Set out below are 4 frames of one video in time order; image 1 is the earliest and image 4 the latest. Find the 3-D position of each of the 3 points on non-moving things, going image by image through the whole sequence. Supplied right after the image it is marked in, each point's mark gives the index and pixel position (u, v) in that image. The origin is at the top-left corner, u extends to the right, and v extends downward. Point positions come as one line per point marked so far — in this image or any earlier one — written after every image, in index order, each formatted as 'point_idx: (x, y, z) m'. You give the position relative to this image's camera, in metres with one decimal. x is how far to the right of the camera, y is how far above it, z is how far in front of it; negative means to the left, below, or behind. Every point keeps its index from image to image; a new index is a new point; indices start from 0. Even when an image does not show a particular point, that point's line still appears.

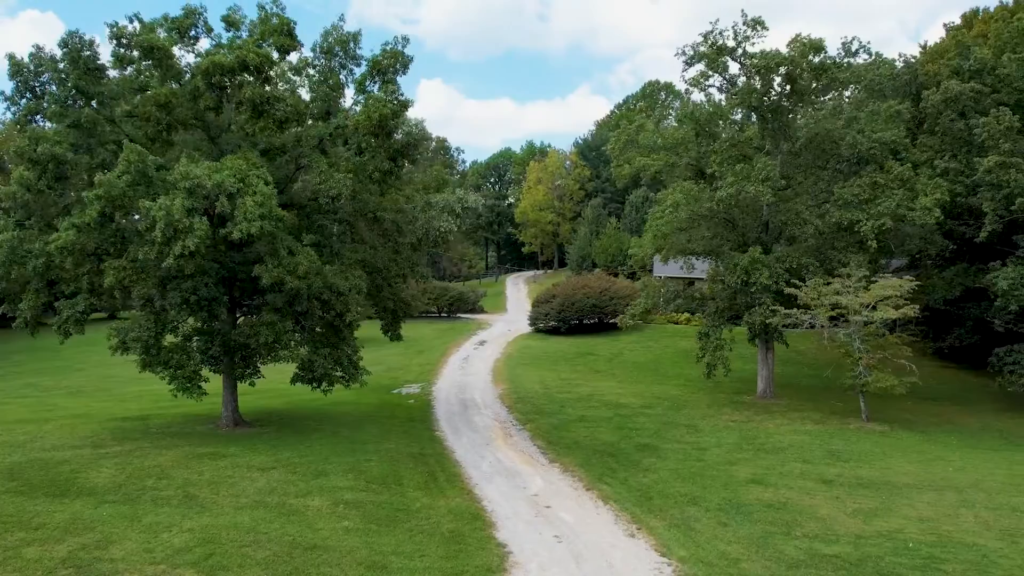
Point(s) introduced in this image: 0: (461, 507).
0: (-0.8, -3.8, +12.2) m
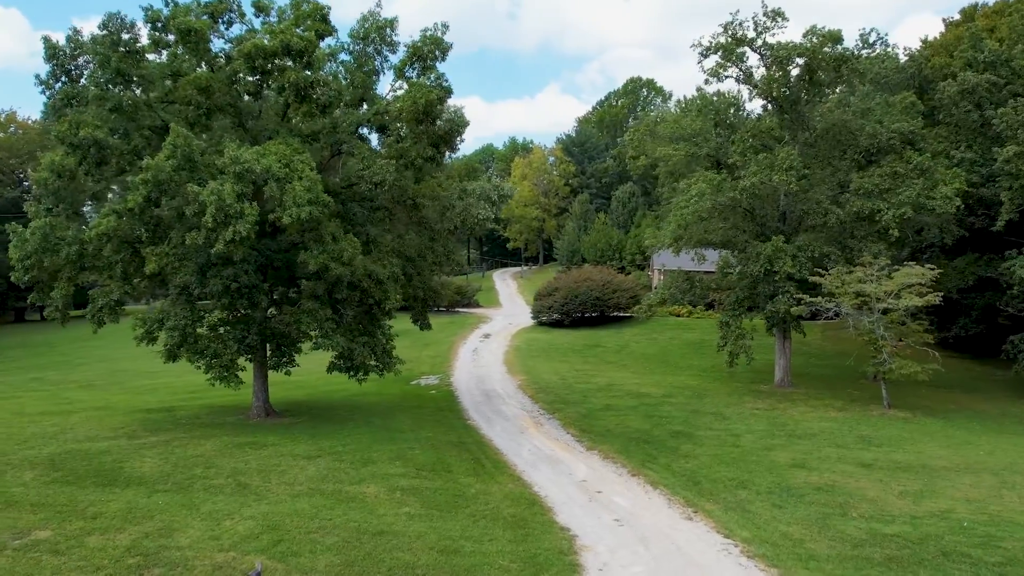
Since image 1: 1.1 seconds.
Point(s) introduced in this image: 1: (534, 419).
0: (+0.1, -3.6, +12.2) m
1: (+0.6, -3.6, +18.9) m
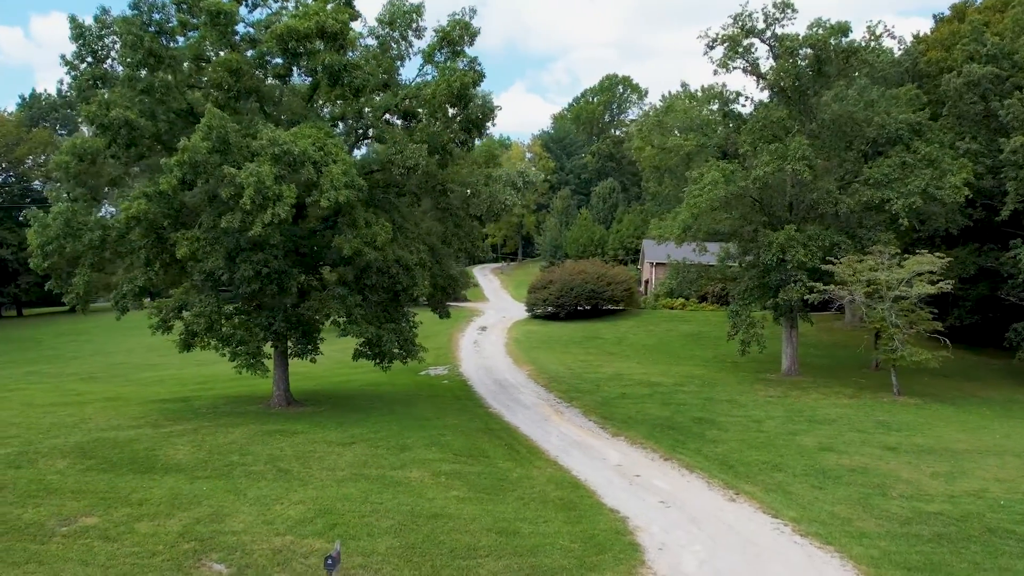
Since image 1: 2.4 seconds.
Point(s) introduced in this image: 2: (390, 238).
0: (+0.8, -3.3, +12.1) m
1: (+1.1, -3.2, +18.9) m
2: (-2.4, +1.0, +13.8) m
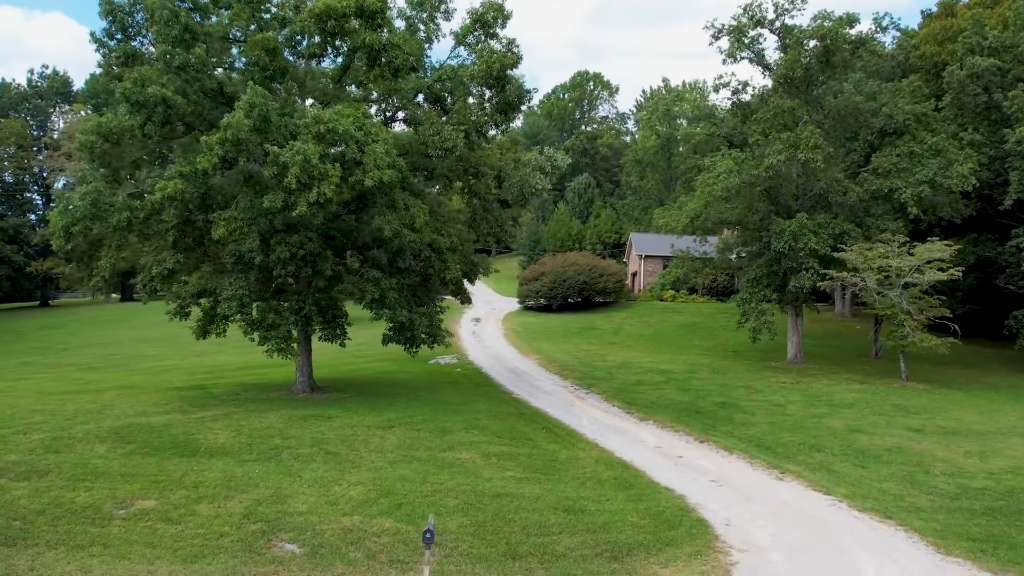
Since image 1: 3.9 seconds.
0: (+1.6, -3.0, +12.2) m
1: (+1.7, -2.9, +18.9) m
2: (-1.7, +1.3, +13.7) m
